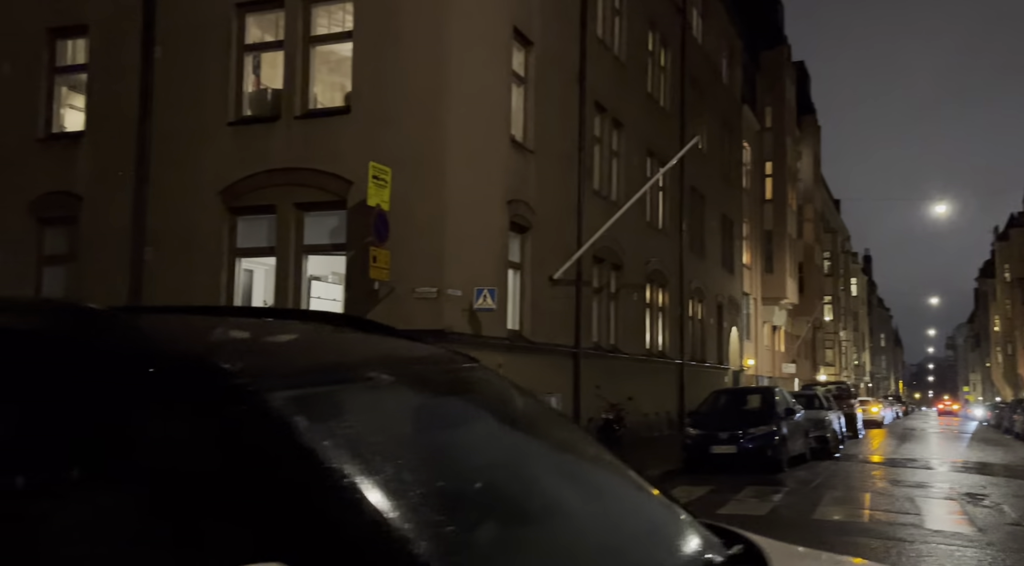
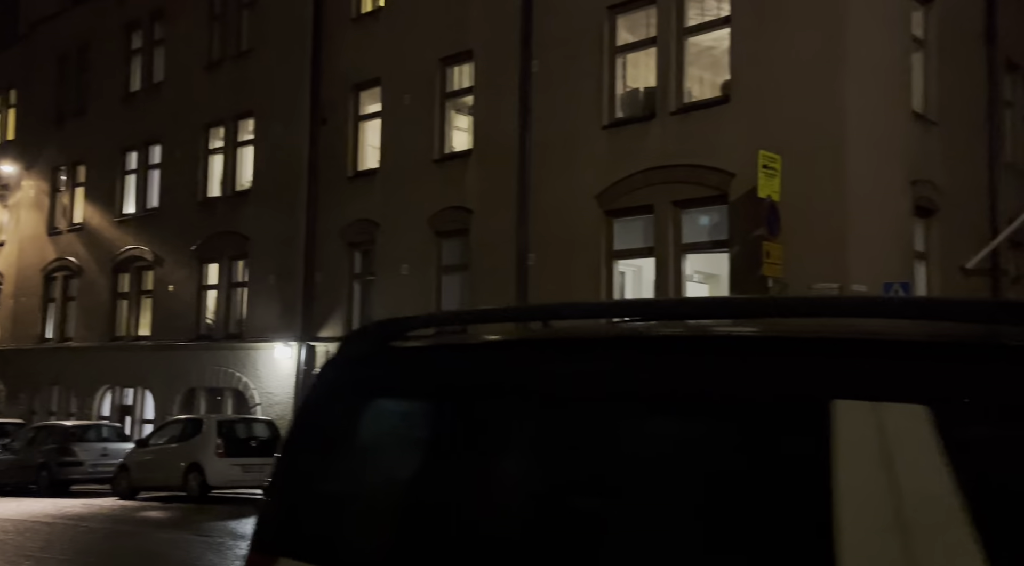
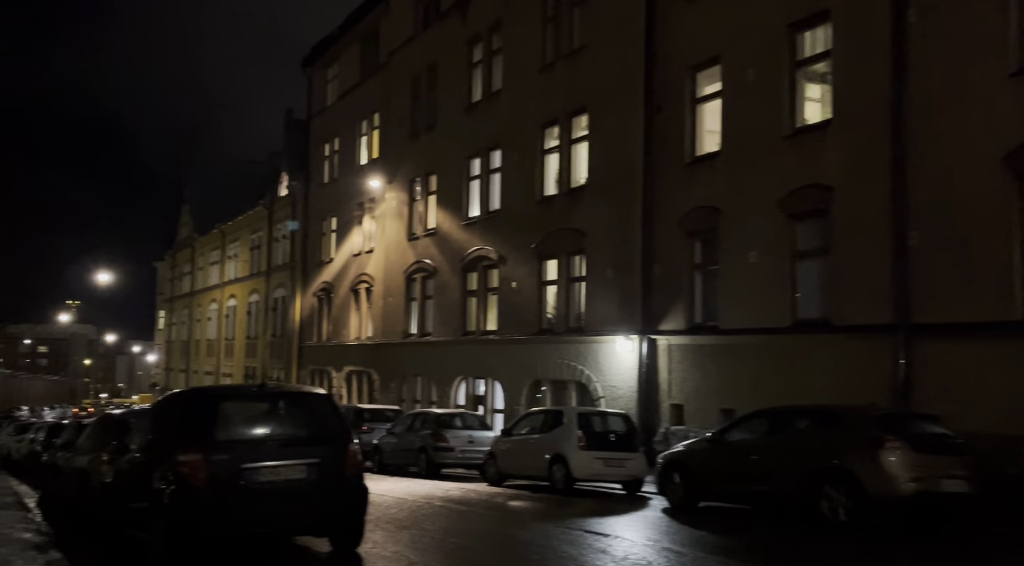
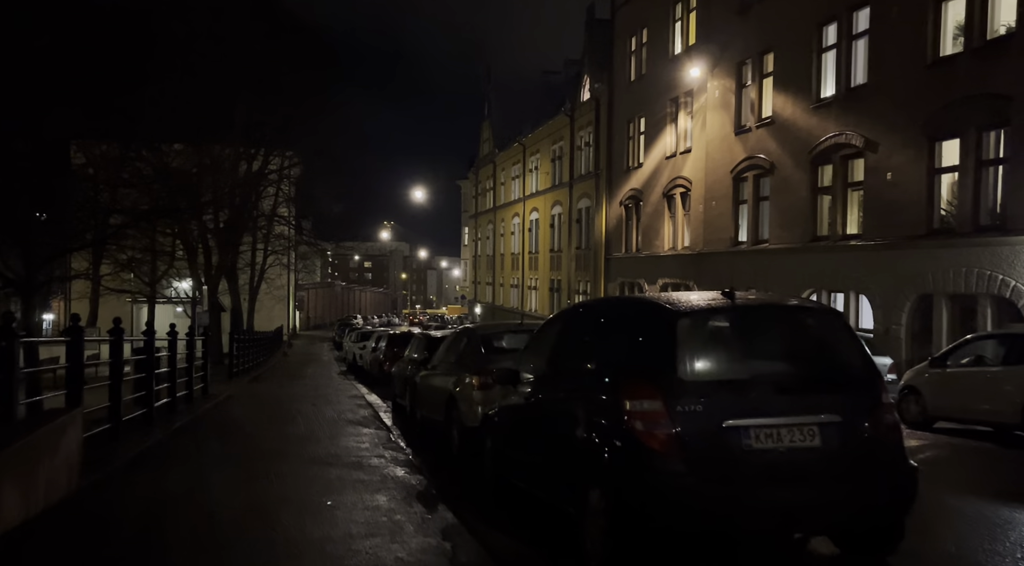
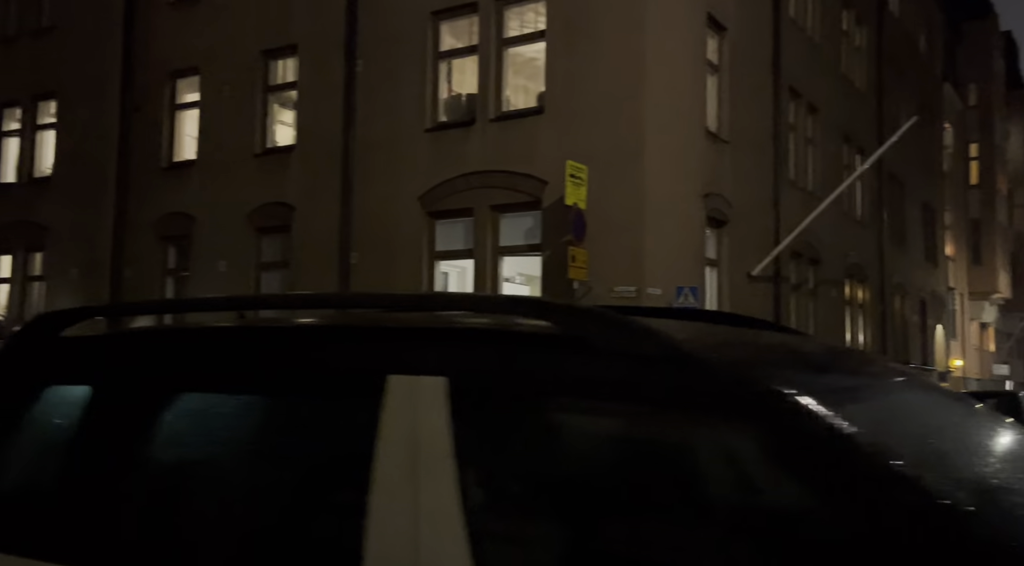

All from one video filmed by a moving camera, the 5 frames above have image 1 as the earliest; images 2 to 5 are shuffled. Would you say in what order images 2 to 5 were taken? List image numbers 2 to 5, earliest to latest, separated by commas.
5, 2, 3, 4
